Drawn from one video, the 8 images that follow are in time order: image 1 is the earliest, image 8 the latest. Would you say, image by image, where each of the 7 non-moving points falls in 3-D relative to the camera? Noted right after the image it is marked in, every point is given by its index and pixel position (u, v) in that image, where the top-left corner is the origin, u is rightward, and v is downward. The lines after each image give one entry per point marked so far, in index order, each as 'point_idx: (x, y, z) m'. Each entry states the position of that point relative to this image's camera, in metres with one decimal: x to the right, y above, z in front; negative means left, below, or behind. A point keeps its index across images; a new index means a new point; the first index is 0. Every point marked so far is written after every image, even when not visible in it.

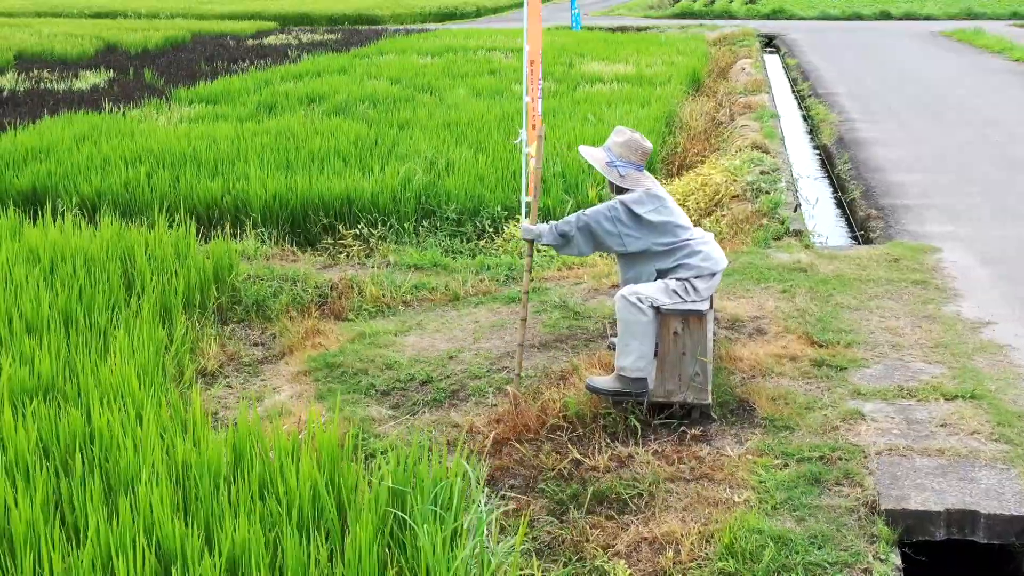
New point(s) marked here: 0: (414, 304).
0: (-0.4, -0.1, +4.6) m
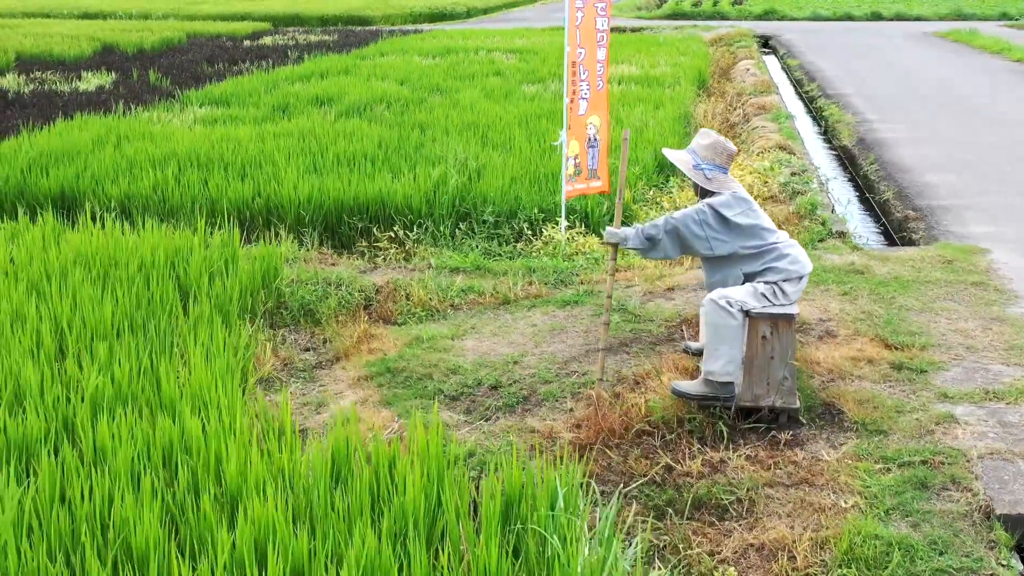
0: (-0.2, -0.1, +4.5) m
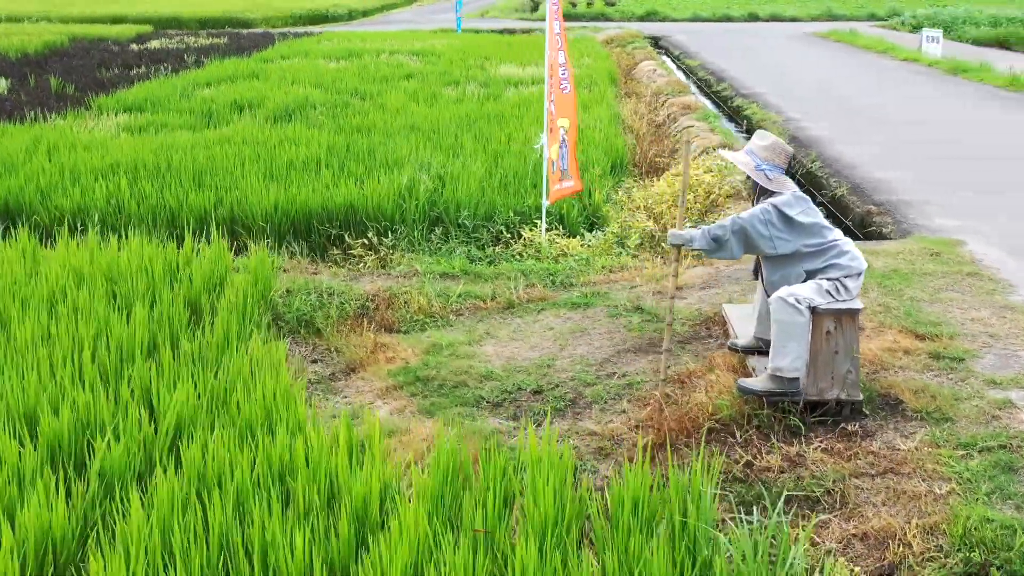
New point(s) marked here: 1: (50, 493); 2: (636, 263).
0: (-0.2, -0.1, +4.5) m
1: (-0.9, -0.4, +2.3) m
2: (+0.5, +0.1, +4.9) m
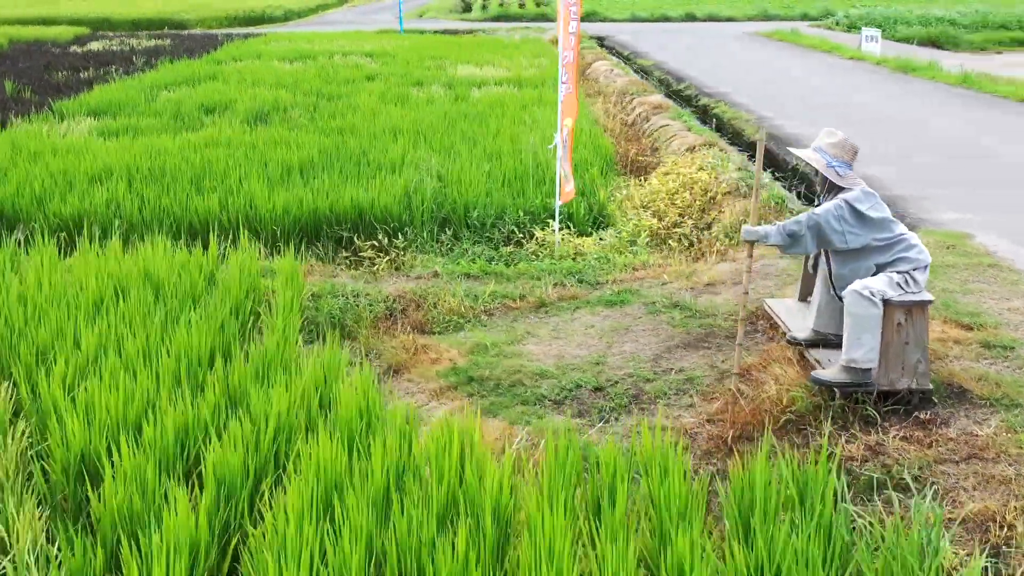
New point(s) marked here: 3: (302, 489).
0: (-0.1, -0.1, +4.5) m
1: (-0.7, -0.4, +2.3) m
2: (+0.6, +0.1, +5.0) m
3: (-0.4, -0.4, +2.4) m
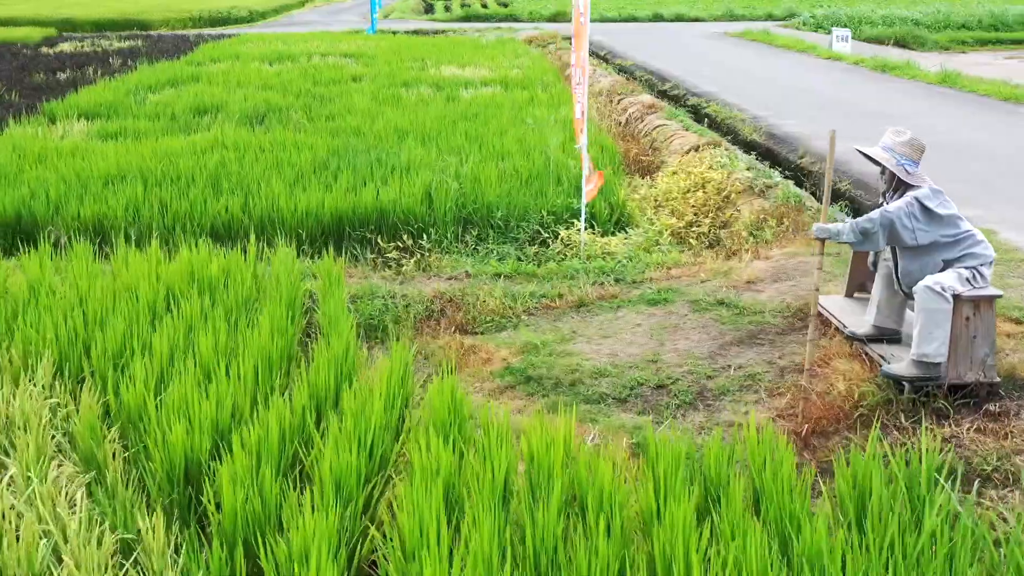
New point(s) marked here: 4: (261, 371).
0: (+0.1, -0.1, +4.6) m
1: (-0.4, -0.4, +2.3) m
2: (+0.8, +0.1, +5.0) m
3: (-0.2, -0.4, +2.4) m
4: (-0.7, -0.2, +3.1) m
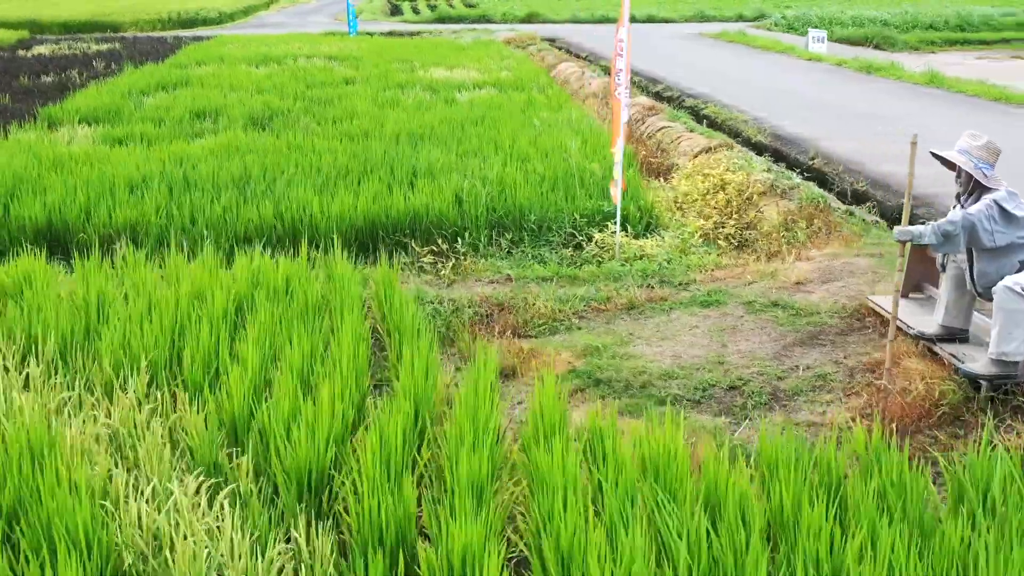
0: (+0.3, -0.1, +4.6) m
1: (-0.1, -0.5, +2.3) m
2: (+1.0, +0.1, +5.1) m
3: (+0.1, -0.4, +2.4) m
4: (-0.4, -0.3, +3.2) m
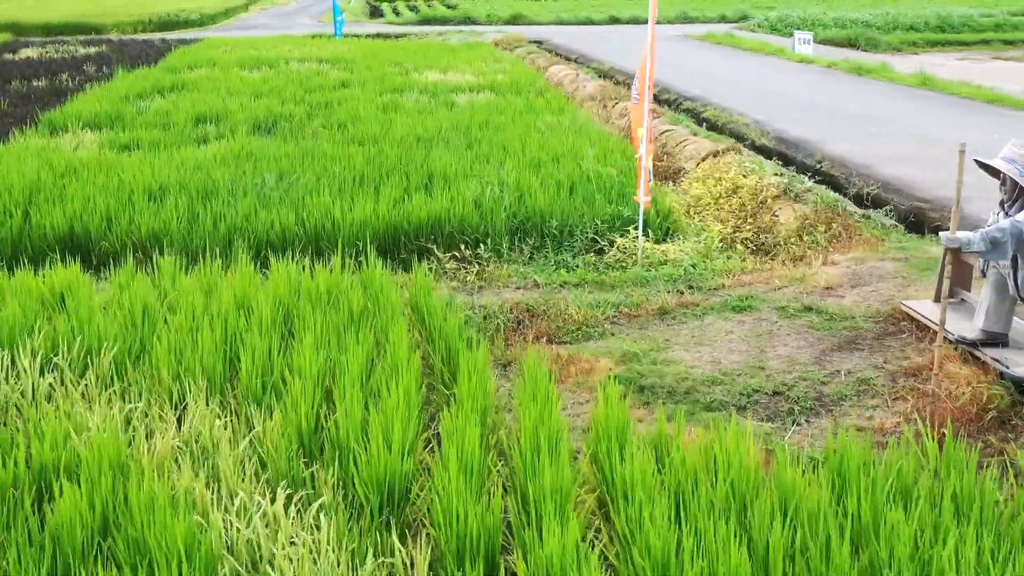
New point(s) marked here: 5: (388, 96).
0: (+0.4, -0.1, +4.6) m
1: (+0.1, -0.5, +2.4) m
2: (+1.1, +0.1, +5.2) m
3: (+0.3, -0.5, +2.5) m
4: (-0.3, -0.3, +3.2) m
5: (-1.2, +1.8, +10.8) m
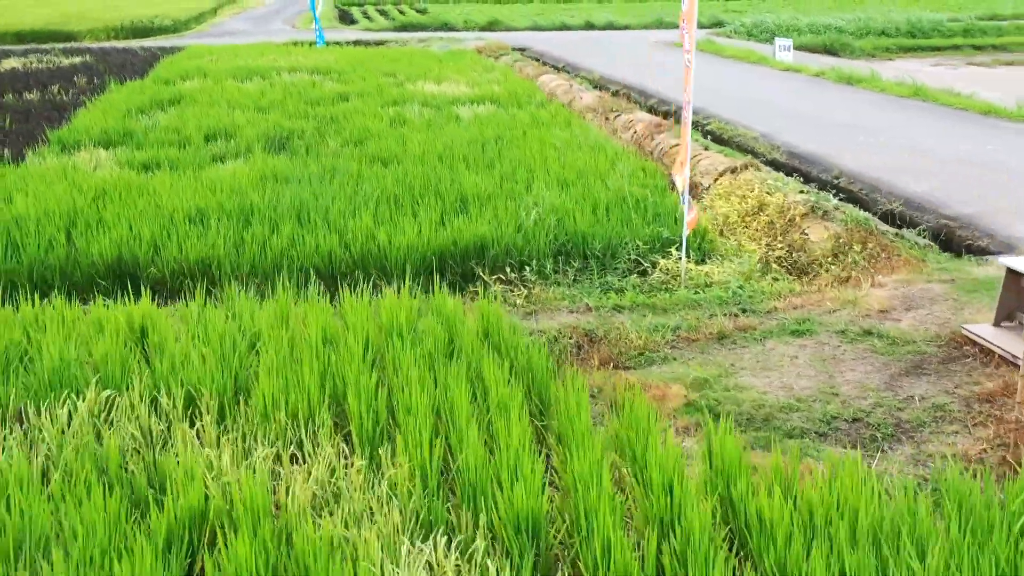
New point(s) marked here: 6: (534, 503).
0: (+0.7, -0.2, +4.7) m
1: (+0.4, -0.6, +2.4) m
2: (+1.3, 0.0, +5.3) m
3: (+0.6, -0.6, +2.6) m
4: (0.0, -0.4, +3.2) m
5: (-1.1, +1.7, +10.8) m
6: (+0.1, -0.5, +2.7) m
